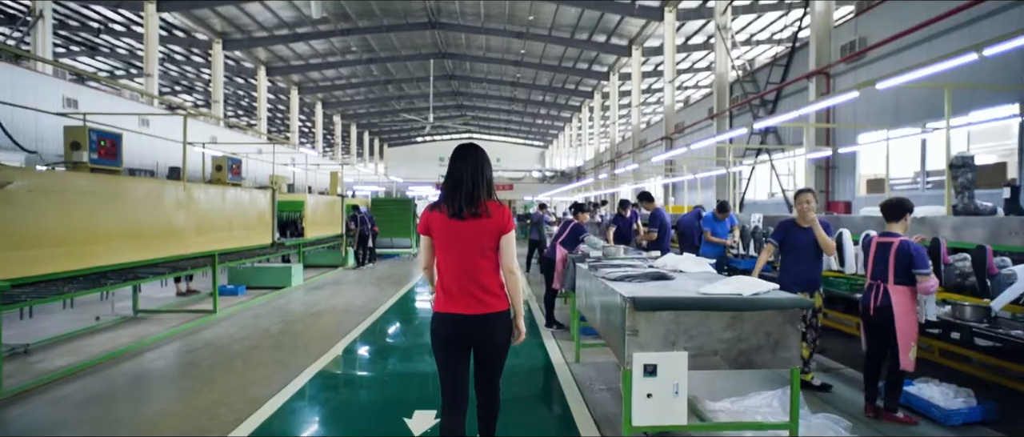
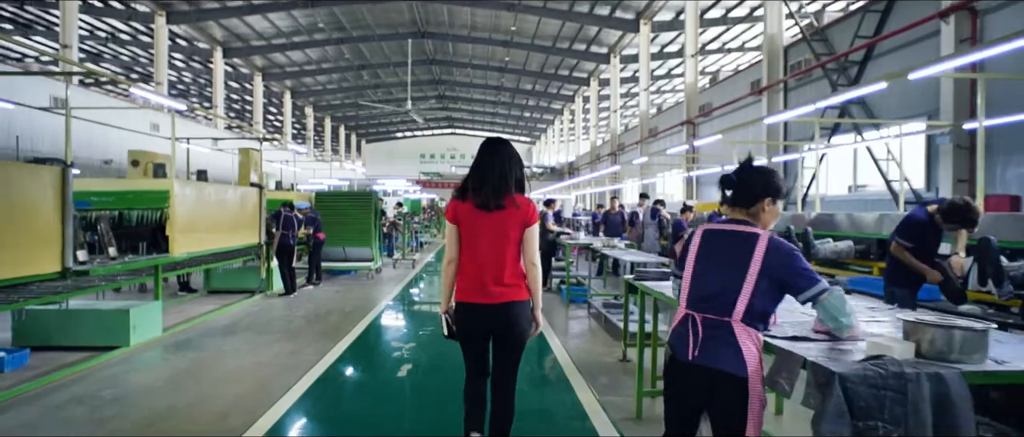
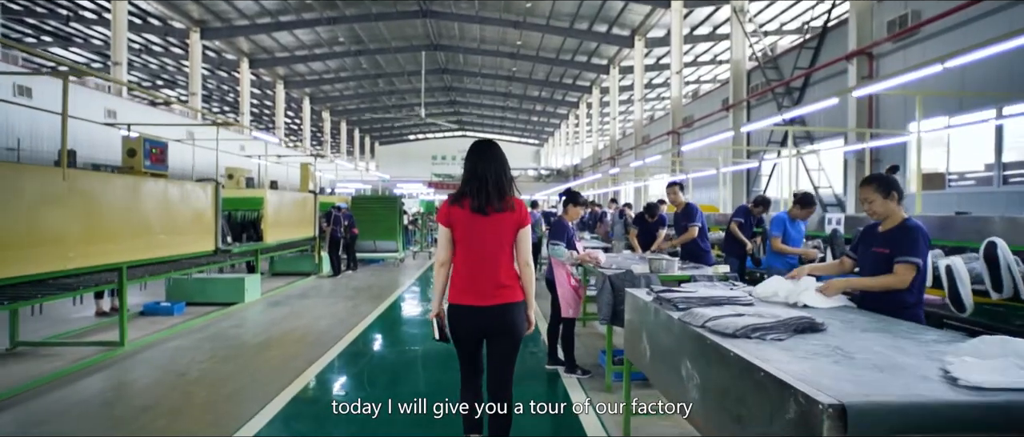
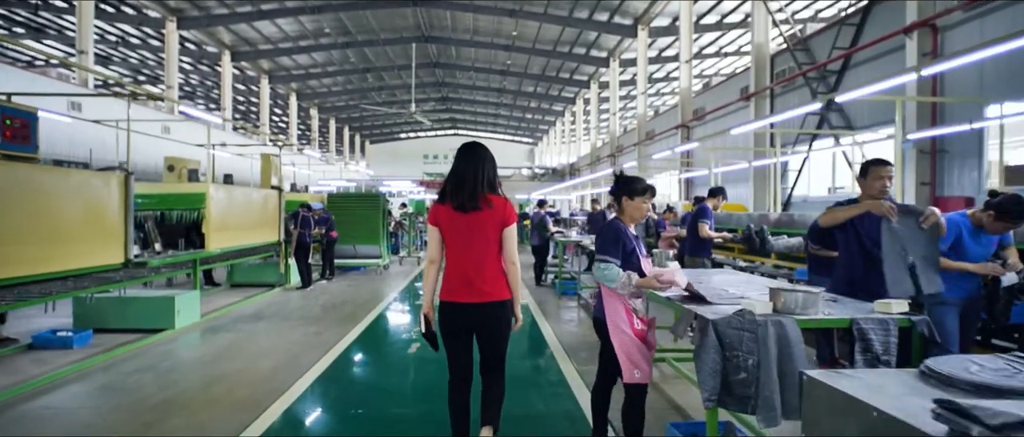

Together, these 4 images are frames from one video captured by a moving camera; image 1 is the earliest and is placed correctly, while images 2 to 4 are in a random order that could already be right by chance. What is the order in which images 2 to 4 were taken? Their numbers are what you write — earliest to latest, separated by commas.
3, 4, 2
